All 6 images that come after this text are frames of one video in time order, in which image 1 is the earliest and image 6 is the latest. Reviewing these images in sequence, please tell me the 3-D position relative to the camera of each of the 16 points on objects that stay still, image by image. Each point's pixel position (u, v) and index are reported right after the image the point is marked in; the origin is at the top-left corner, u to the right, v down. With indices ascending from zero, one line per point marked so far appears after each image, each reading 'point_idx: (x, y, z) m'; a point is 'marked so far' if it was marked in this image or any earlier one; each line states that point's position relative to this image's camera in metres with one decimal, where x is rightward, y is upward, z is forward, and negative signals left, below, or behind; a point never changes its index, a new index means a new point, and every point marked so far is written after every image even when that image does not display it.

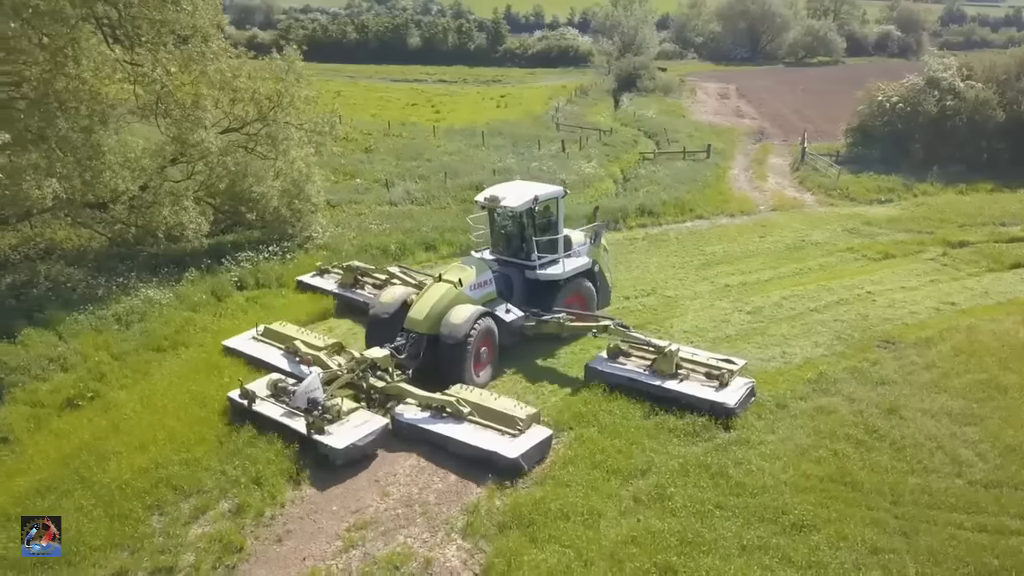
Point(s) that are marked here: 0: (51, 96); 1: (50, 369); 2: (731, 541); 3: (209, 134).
0: (-8.3, +3.5, +14.6) m
1: (-8.0, -1.4, +13.9) m
2: (+2.6, -3.0, +9.6) m
3: (-7.0, +3.6, +18.6) m
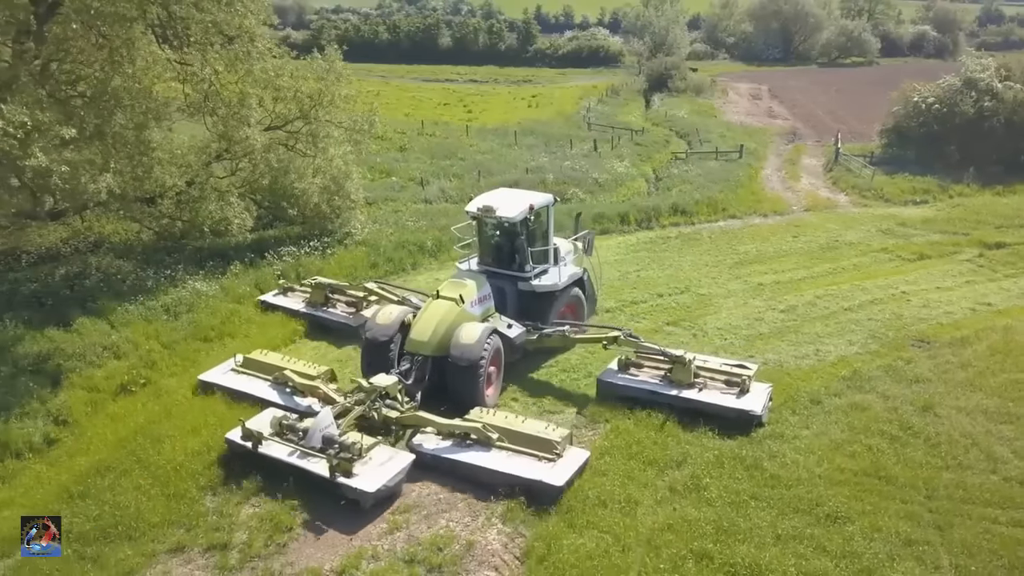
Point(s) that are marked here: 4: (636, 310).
0: (-7.6, +3.7, +15.2) m
1: (-7.4, -1.2, +14.5) m
2: (+3.1, -3.0, +9.8) m
3: (-6.1, +3.7, +19.1) m
4: (+2.7, -0.5, +17.7) m
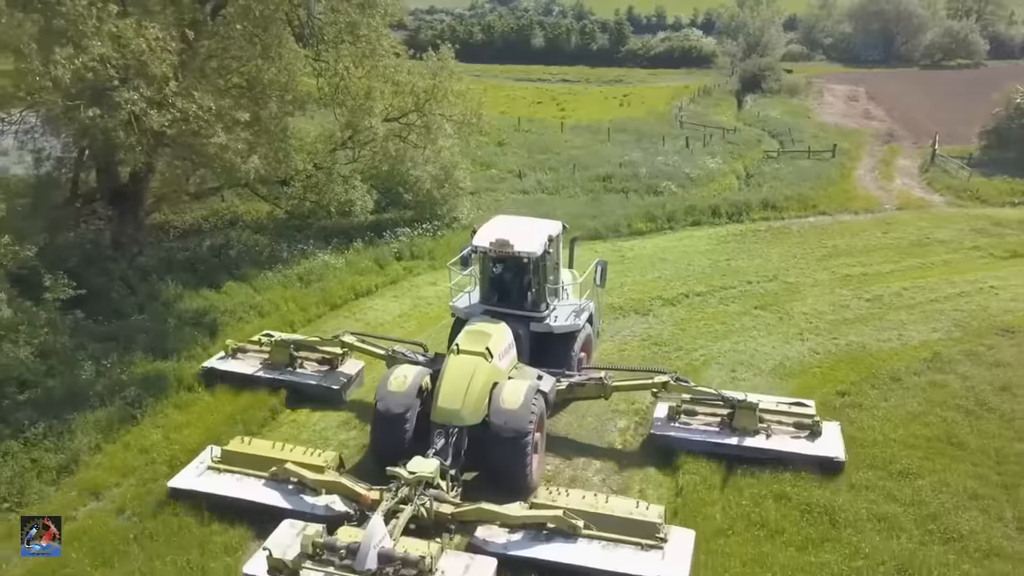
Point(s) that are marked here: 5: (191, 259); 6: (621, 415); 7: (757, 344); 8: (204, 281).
0: (-5.4, +4.4, +17.3) m
1: (-5.4, -0.5, +16.6) m
2: (+4.5, -2.6, +10.9) m
3: (-3.5, +4.4, +21.1) m
4: (+5.0, -0.2, +18.8) m
5: (-7.4, +0.6, +18.4) m
6: (+1.7, -2.1, +13.1) m
7: (+4.8, -1.1, +15.8) m
8: (-6.8, +0.2, +17.6) m
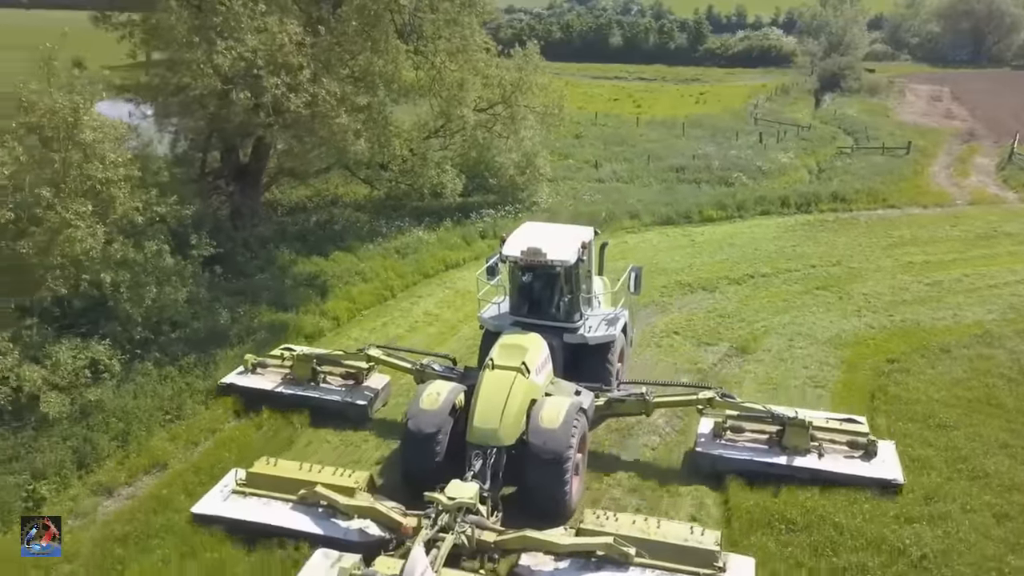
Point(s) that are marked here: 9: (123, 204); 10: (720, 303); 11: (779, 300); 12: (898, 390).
0: (-3.5, +5.1, +19.4) m
1: (-3.7, +0.2, +18.7) m
2: (+5.6, -2.1, +12.2) m
3: (-1.3, +5.1, +23.0) m
4: (+6.9, +0.3, +20.0) m
5: (-5.4, +1.5, +20.7) m
6: (+3.1, -1.5, +14.6) m
7: (+6.5, -0.7, +17.1) m
8: (-4.9, +1.0, +19.9) m
9: (-5.9, +1.3, +12.1) m
10: (+4.7, -0.3, +18.2) m
11: (+6.1, -0.3, +18.3) m
12: (+6.5, -1.7, +13.5) m
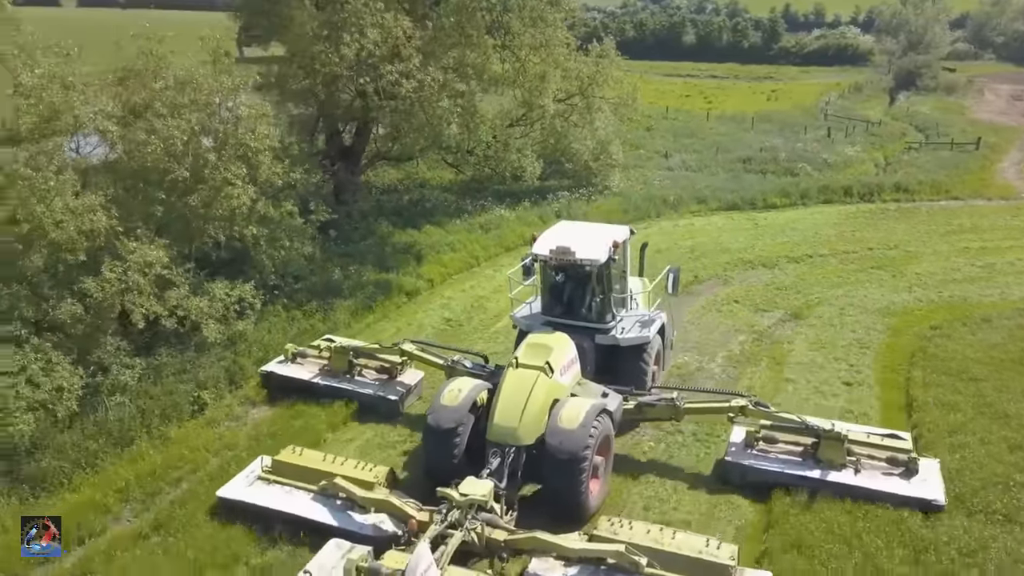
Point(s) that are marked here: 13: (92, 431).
0: (-1.4, +6.0, +21.6) m
1: (-1.7, +1.0, +20.9) m
2: (+6.9, -1.6, +13.7) m
3: (+1.1, +5.8, +25.0) m
4: (+8.9, +0.8, +21.4) m
5: (-3.3, +2.3, +23.1) m
6: (+4.6, -0.9, +16.3) m
7: (+8.2, -0.1, +18.5) m
8: (-2.9, +1.8, +22.2) m
9: (-4.4, +2.2, +14.5) m
10: (+6.6, +0.3, +19.7) m
11: (+7.9, +0.3, +19.7) m
12: (+7.9, -1.2, +14.9) m
13: (-6.0, -2.0, +11.4) m
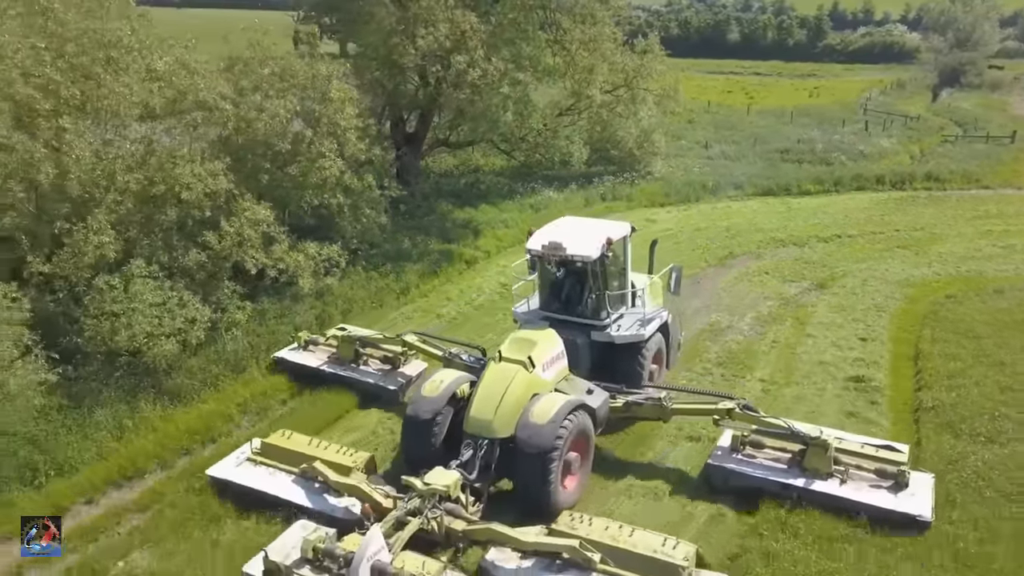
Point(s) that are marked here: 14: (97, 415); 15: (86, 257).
0: (+0.2, +6.7, +23.7) m
1: (-0.3, +1.8, +23.0) m
2: (+7.9, -0.9, +15.3) m
3: (+2.8, +6.6, +26.9) m
4: (+10.3, +1.4, +22.9) m
5: (-1.8, +3.1, +25.2) m
6: (+5.8, -0.2, +18.1) m
7: (+9.5, +0.5, +20.1) m
8: (-1.4, +2.6, +24.3) m
9: (-3.3, +3.0, +16.7) m
10: (+7.9, +0.9, +21.4) m
11: (+9.2, +0.9, +21.3) m
12: (+9.0, -0.5, +16.5) m
13: (-5.1, -1.2, +13.7) m
14: (-6.2, -1.9, +12.0) m
15: (-6.6, +0.5, +12.4) m
